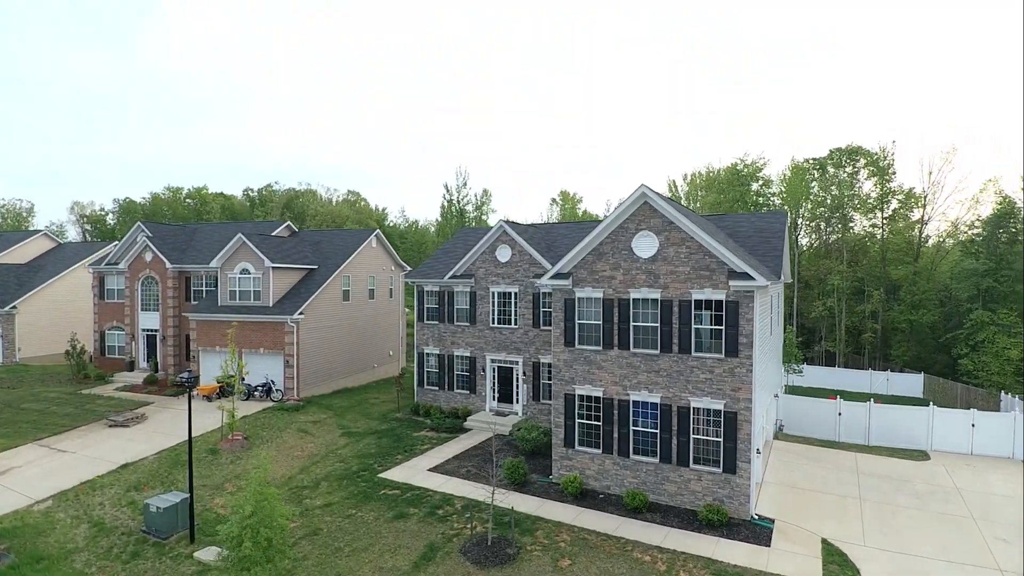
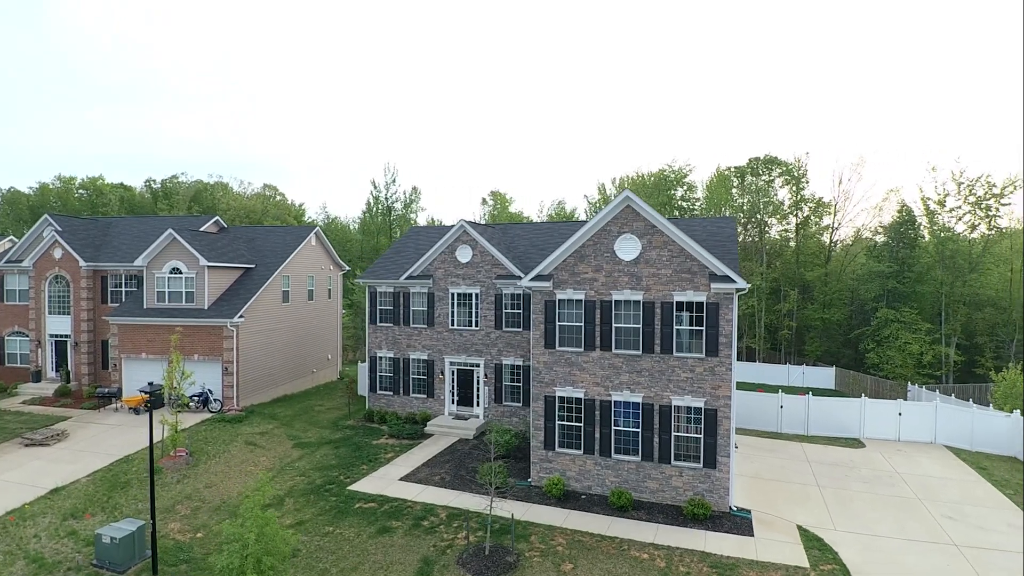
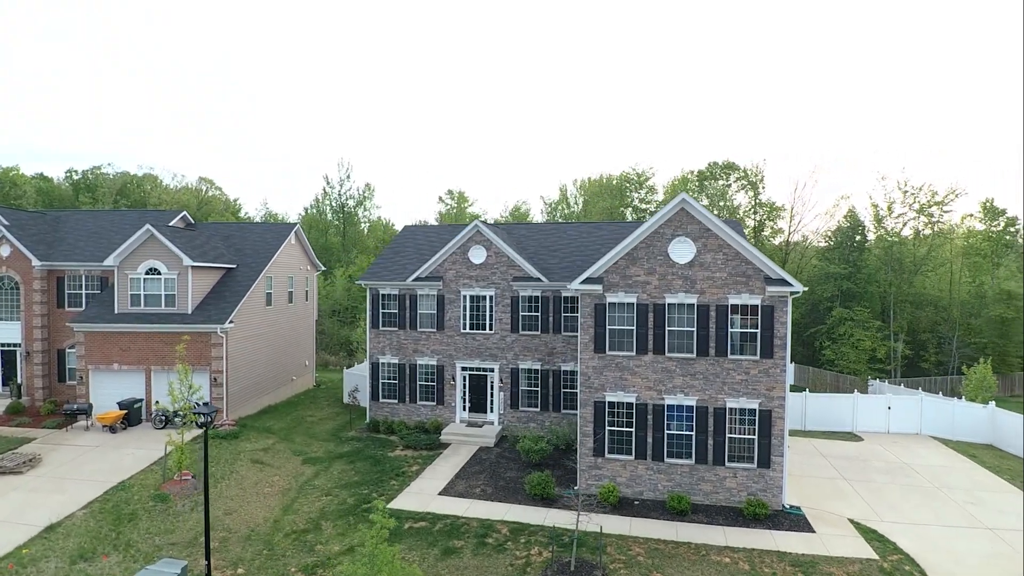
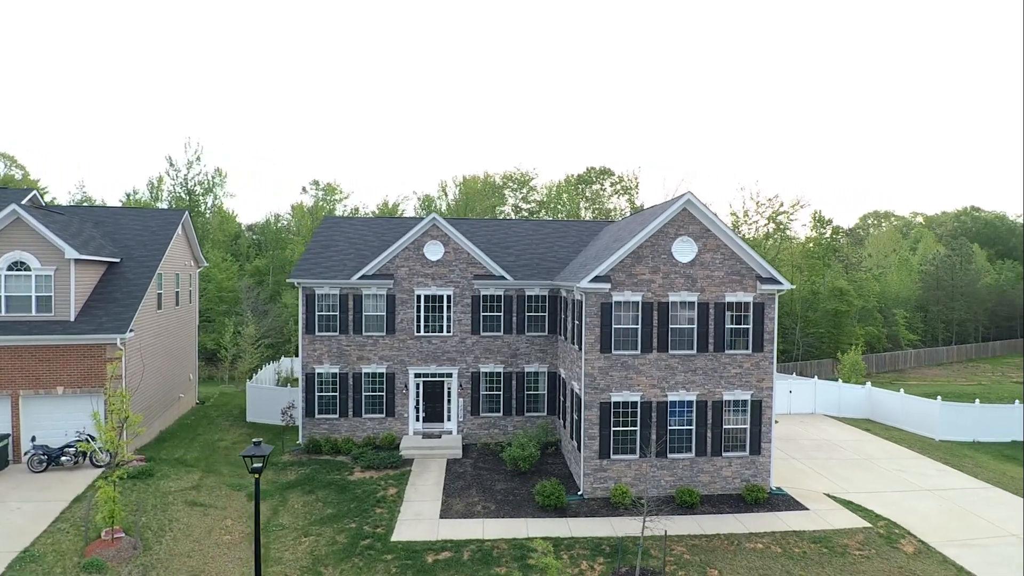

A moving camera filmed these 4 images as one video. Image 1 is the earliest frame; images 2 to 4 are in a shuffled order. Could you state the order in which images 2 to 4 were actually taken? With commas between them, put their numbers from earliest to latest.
2, 3, 4
